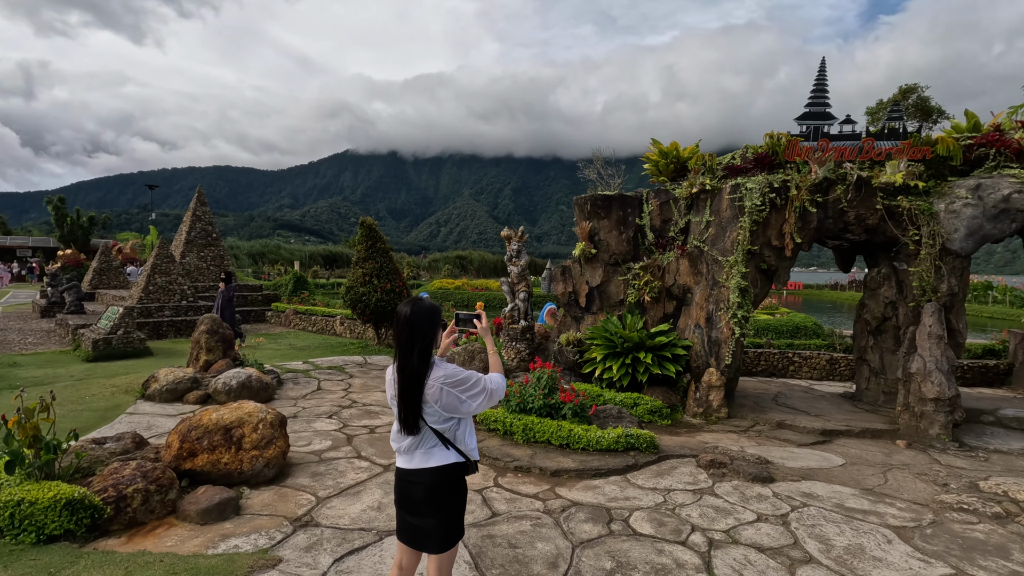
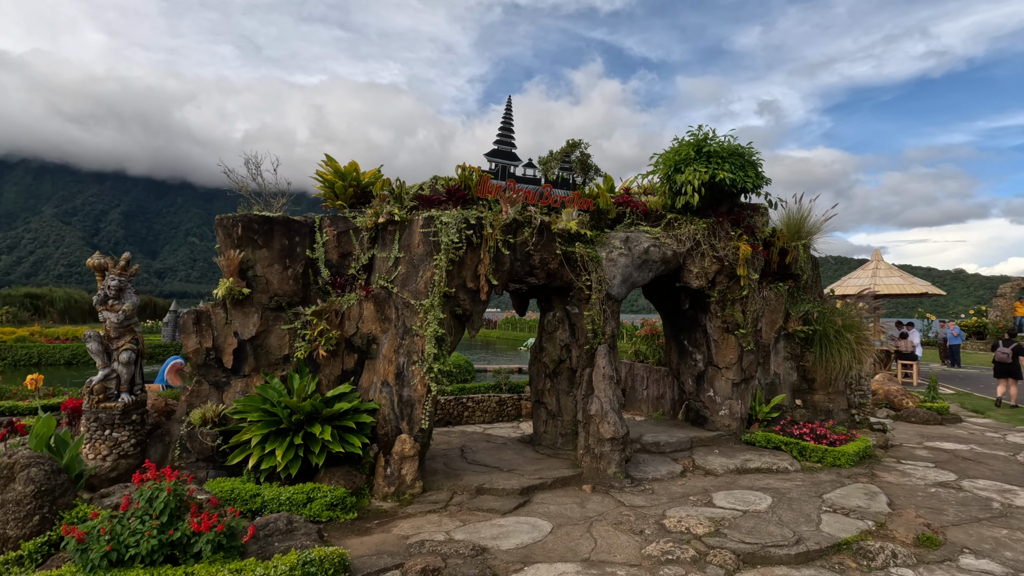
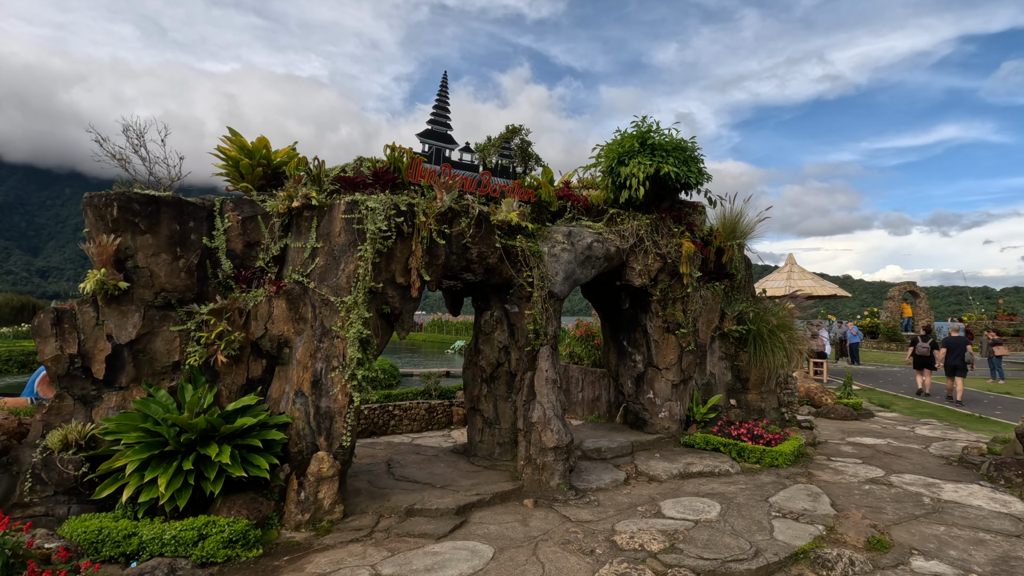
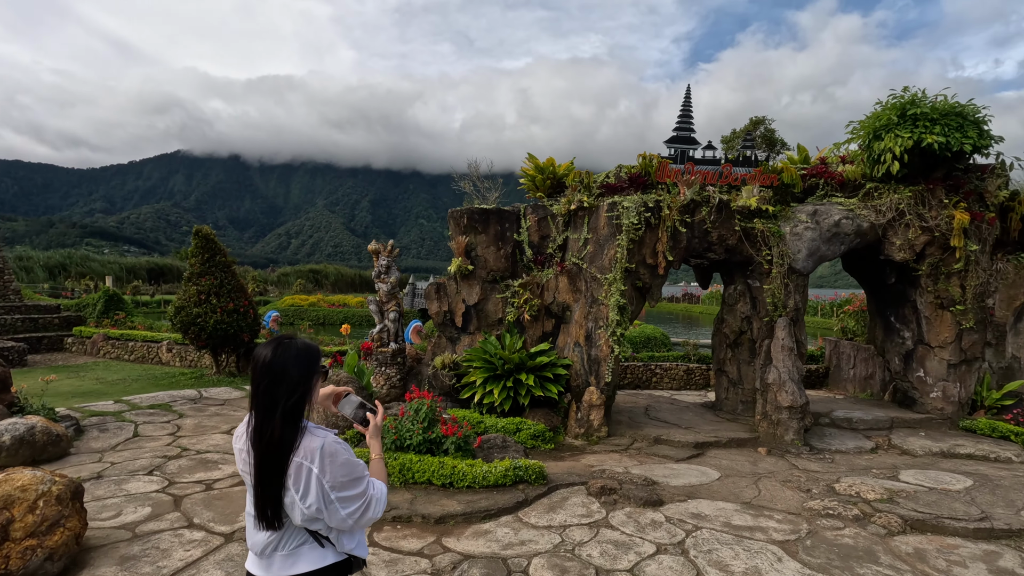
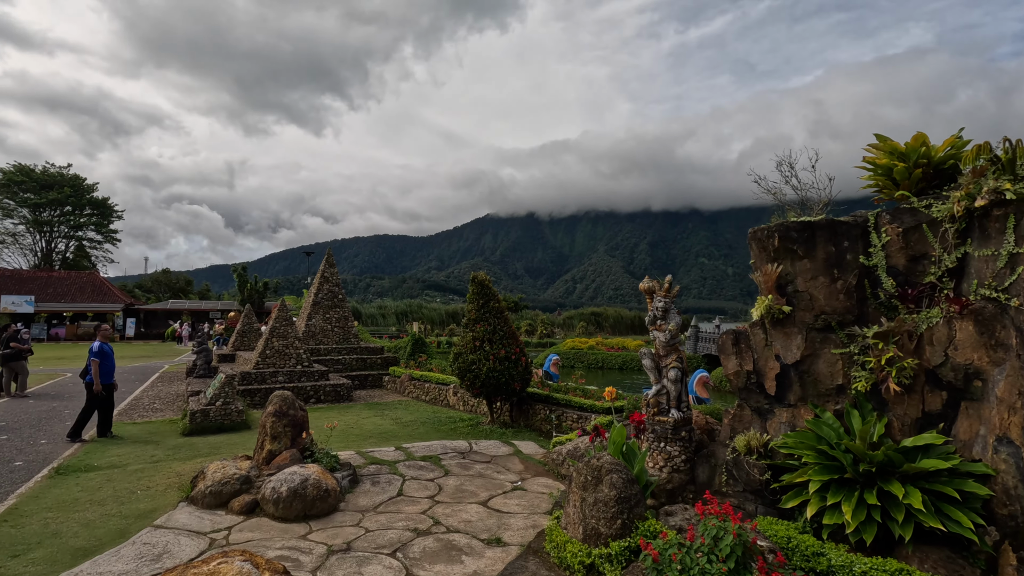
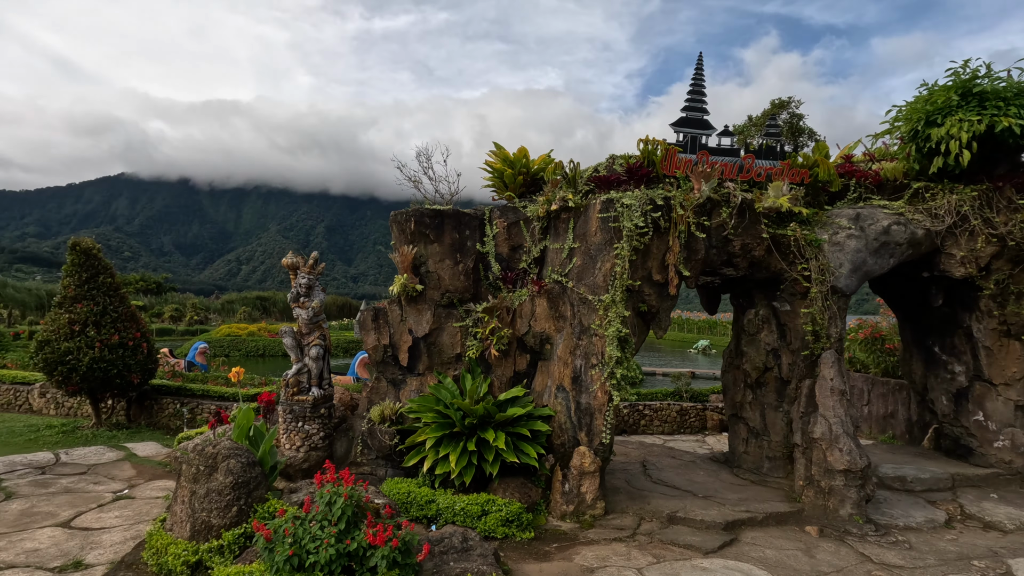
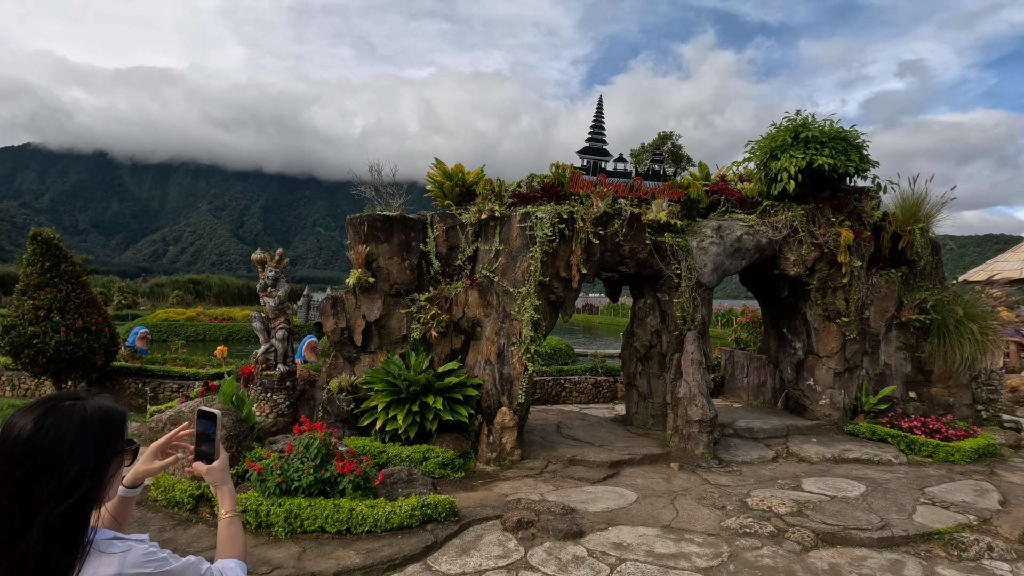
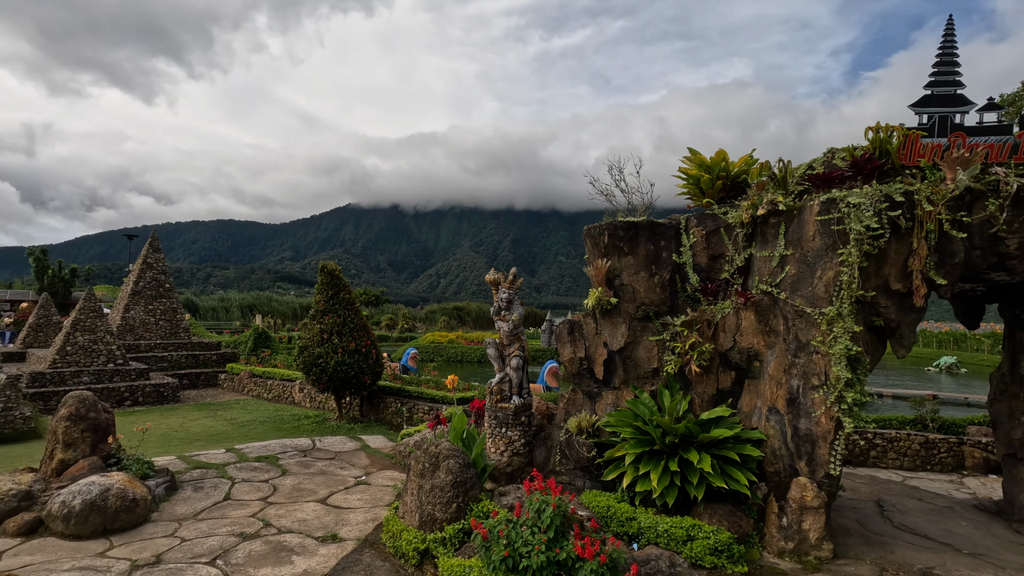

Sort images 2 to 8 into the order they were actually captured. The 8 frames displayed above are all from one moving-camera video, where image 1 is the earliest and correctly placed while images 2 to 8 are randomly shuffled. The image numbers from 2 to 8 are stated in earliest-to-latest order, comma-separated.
4, 7, 2, 3, 6, 8, 5
